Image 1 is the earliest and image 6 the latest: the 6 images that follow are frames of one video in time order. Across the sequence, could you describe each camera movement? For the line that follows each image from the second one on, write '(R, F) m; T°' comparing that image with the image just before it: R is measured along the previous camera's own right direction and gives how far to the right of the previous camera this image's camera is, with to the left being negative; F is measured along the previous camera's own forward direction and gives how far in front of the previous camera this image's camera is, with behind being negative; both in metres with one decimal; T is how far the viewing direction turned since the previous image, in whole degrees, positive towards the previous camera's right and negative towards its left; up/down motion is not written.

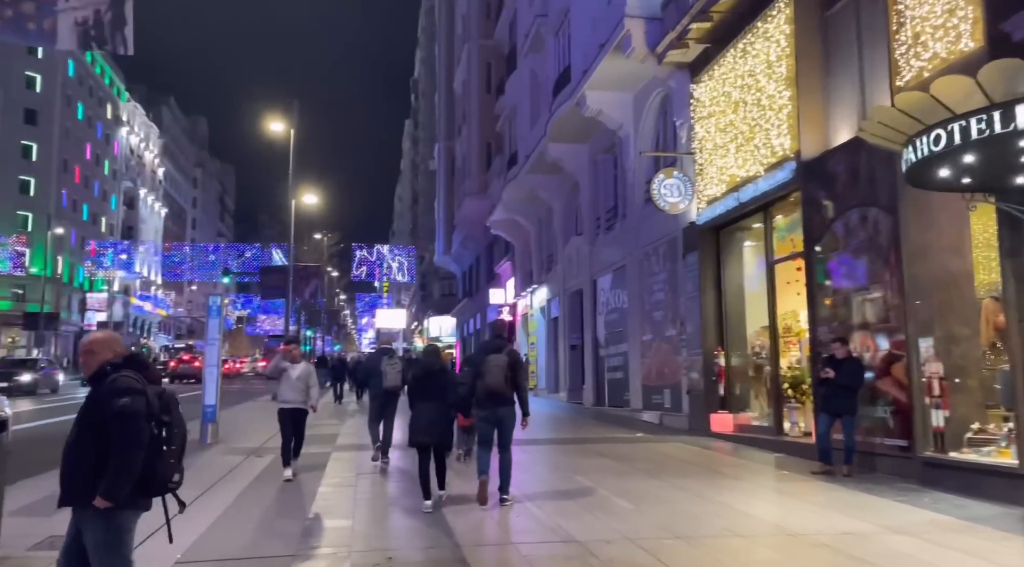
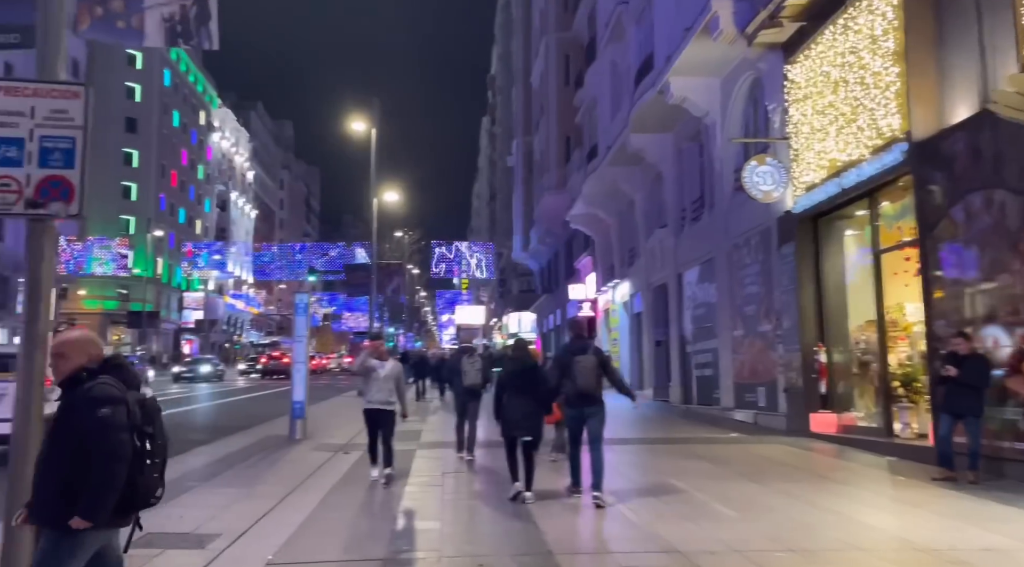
(-0.1, +0.3) m; -6°
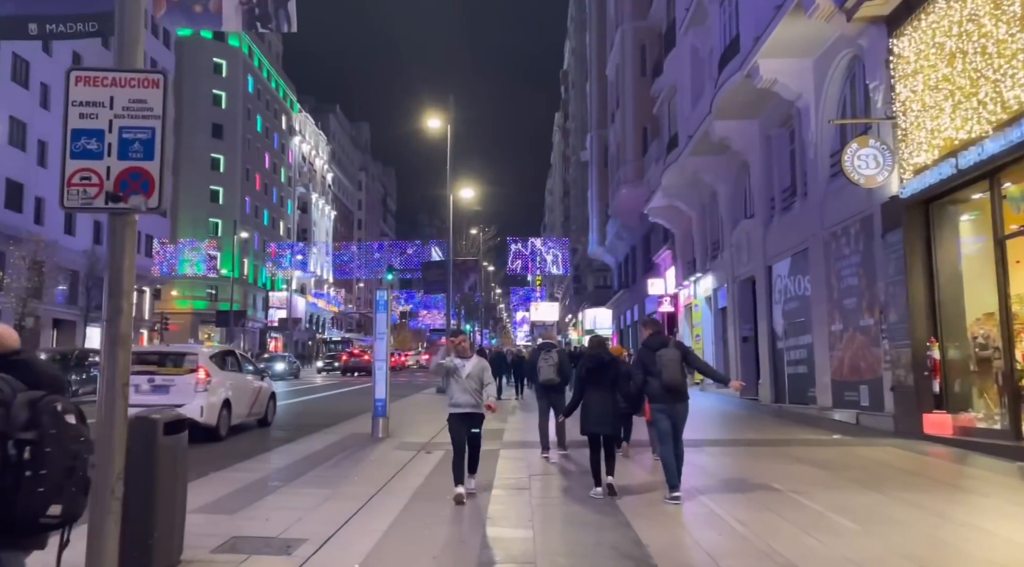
(-0.2, +0.4) m; -5°
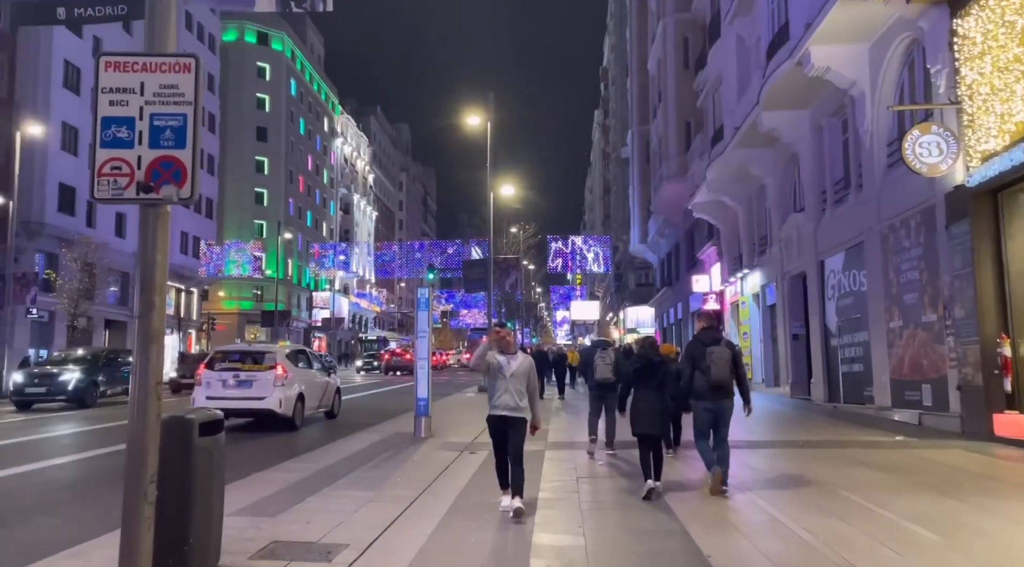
(-0.1, +0.3) m; -3°
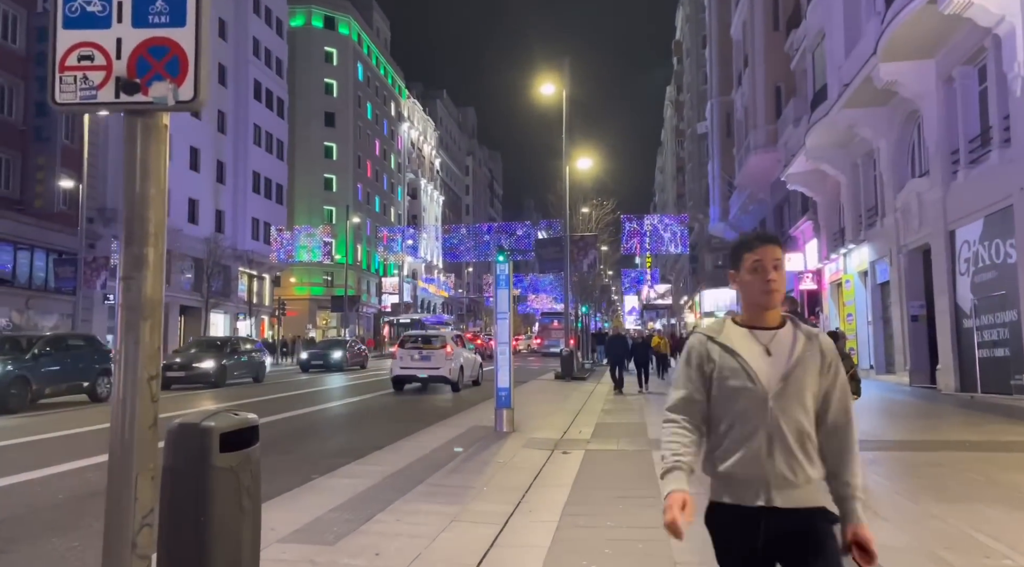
(-0.4, +1.7) m; -5°
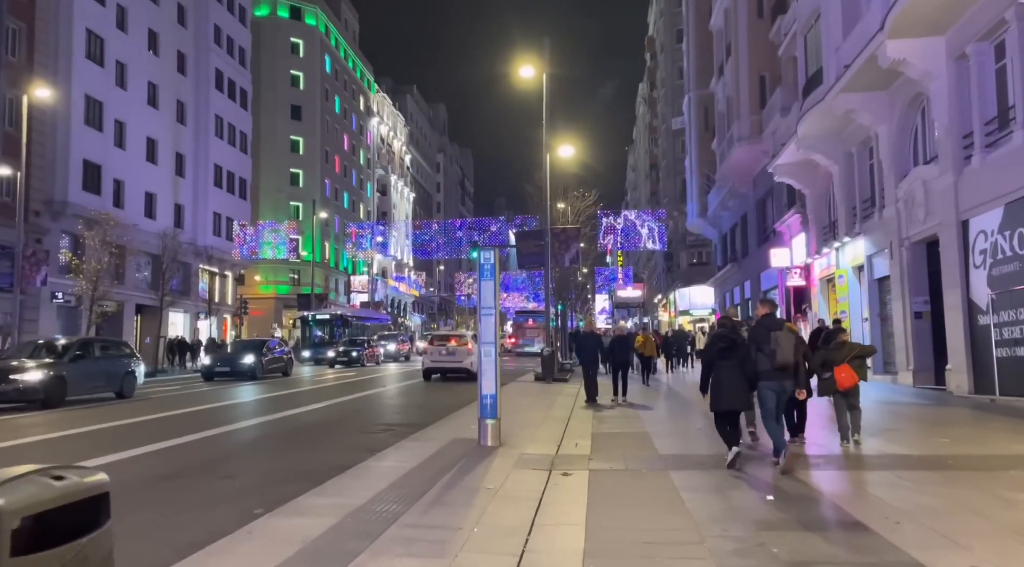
(-0.2, +1.6) m; +2°
